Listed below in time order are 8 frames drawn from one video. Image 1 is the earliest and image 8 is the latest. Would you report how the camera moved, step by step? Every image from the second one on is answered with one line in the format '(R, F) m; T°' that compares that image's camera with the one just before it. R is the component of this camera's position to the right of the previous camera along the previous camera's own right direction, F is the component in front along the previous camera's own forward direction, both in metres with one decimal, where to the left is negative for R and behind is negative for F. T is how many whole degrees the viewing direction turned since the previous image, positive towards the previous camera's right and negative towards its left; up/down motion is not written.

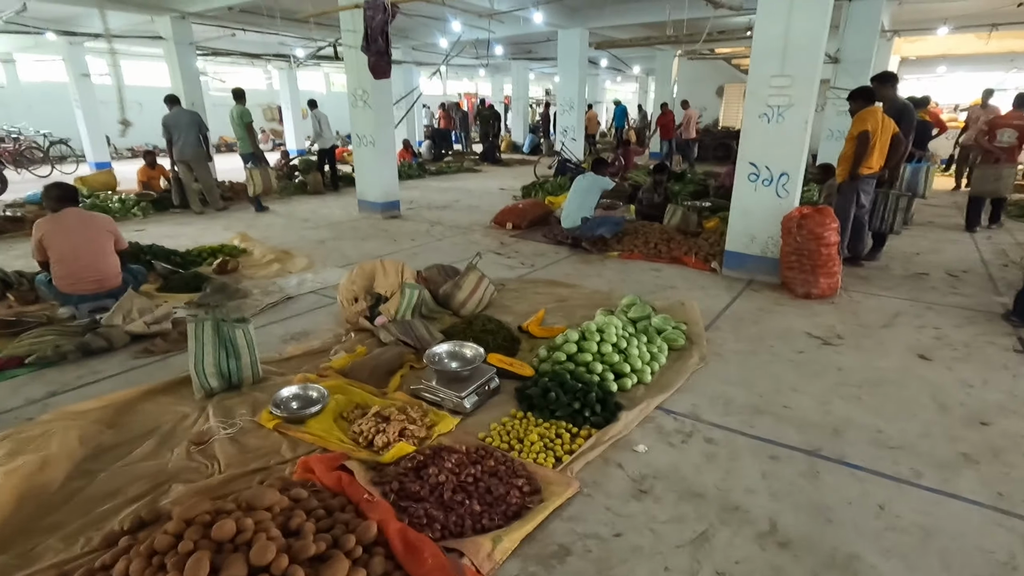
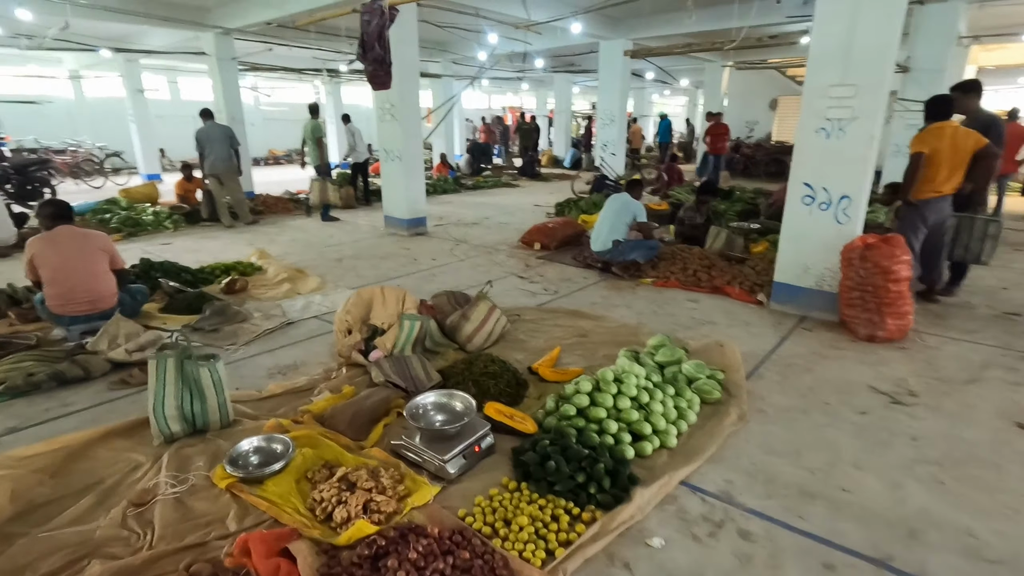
(+0.2, +0.4) m; -5°
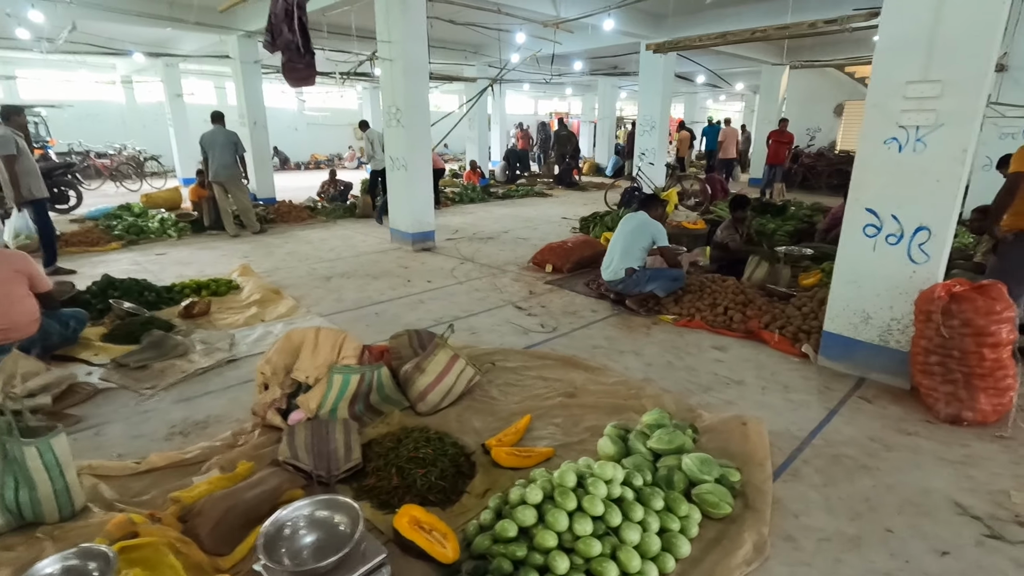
(+0.4, +0.7) m; -5°
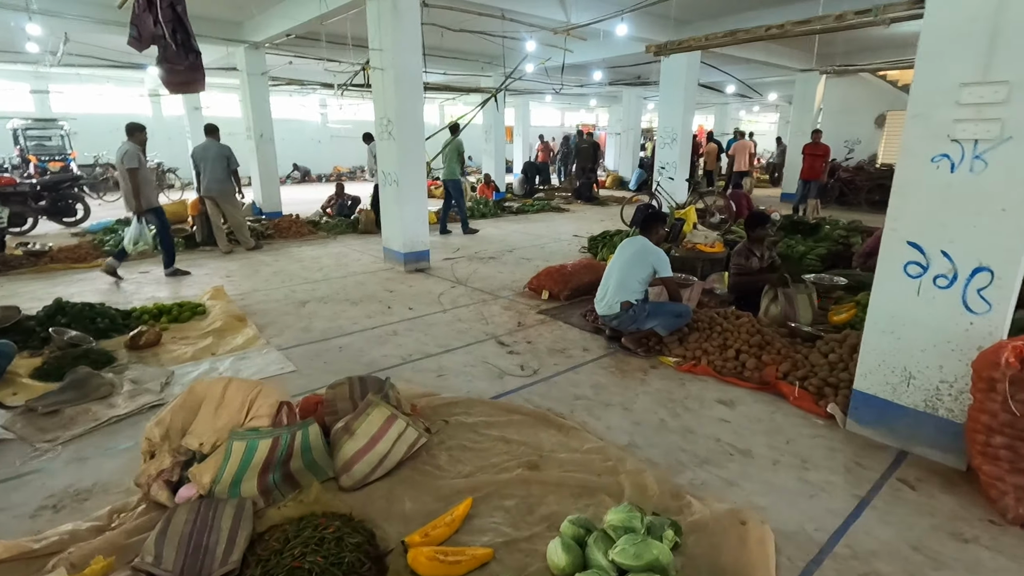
(+0.4, +0.5) m; -3°
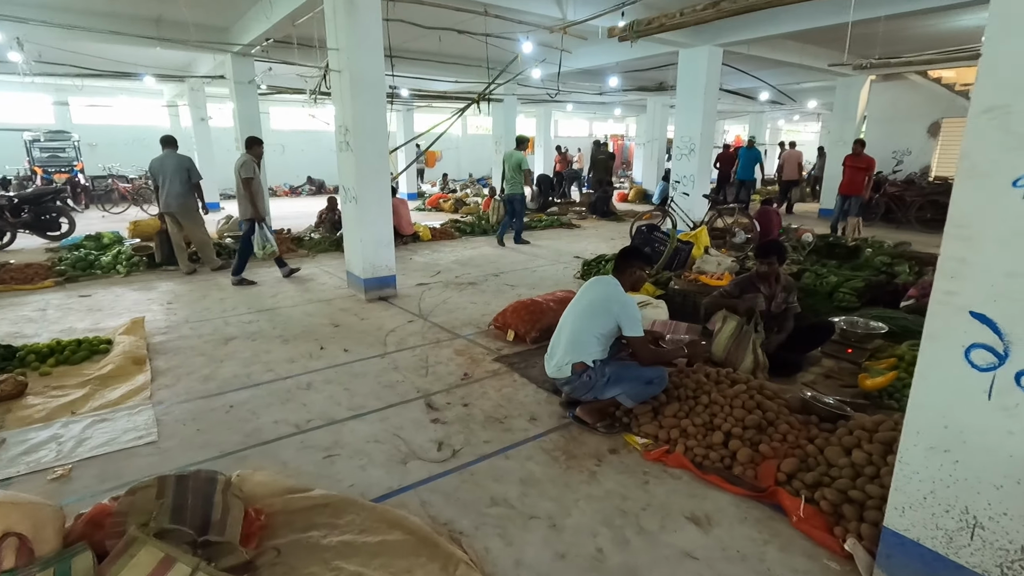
(+0.6, +0.9) m; -4°
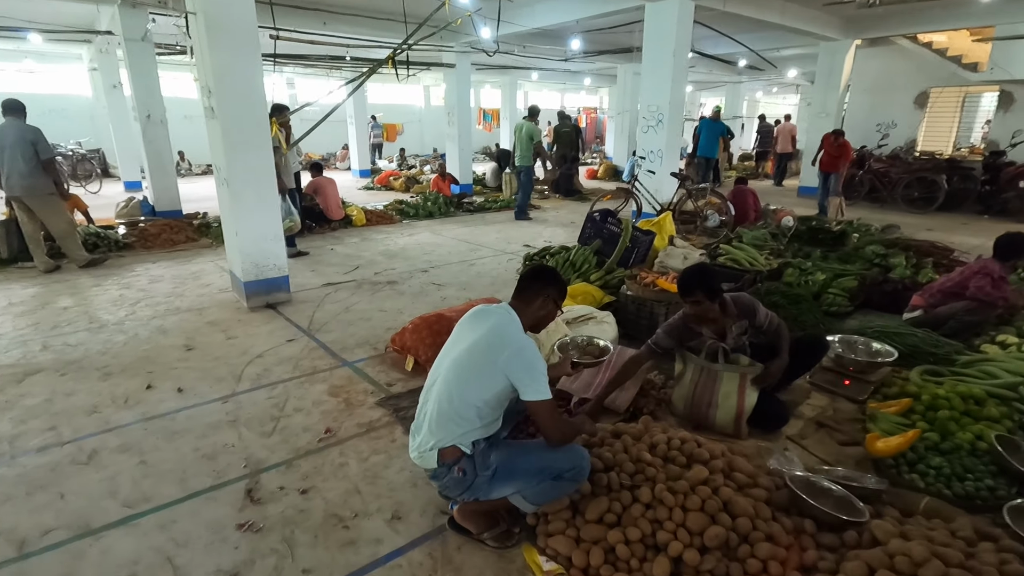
(+0.5, +1.0) m; +2°
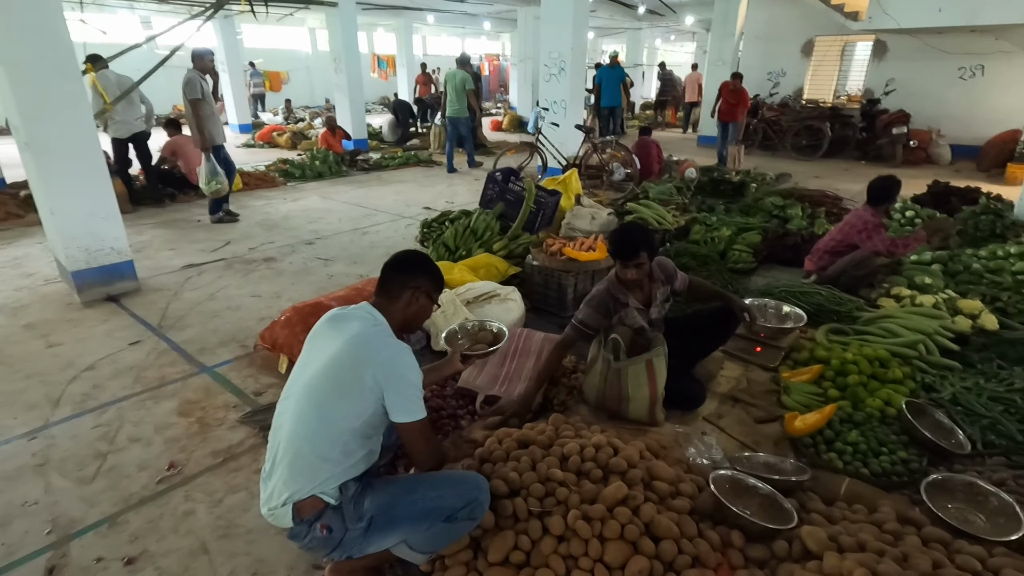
(+0.1, +0.4) m; +9°
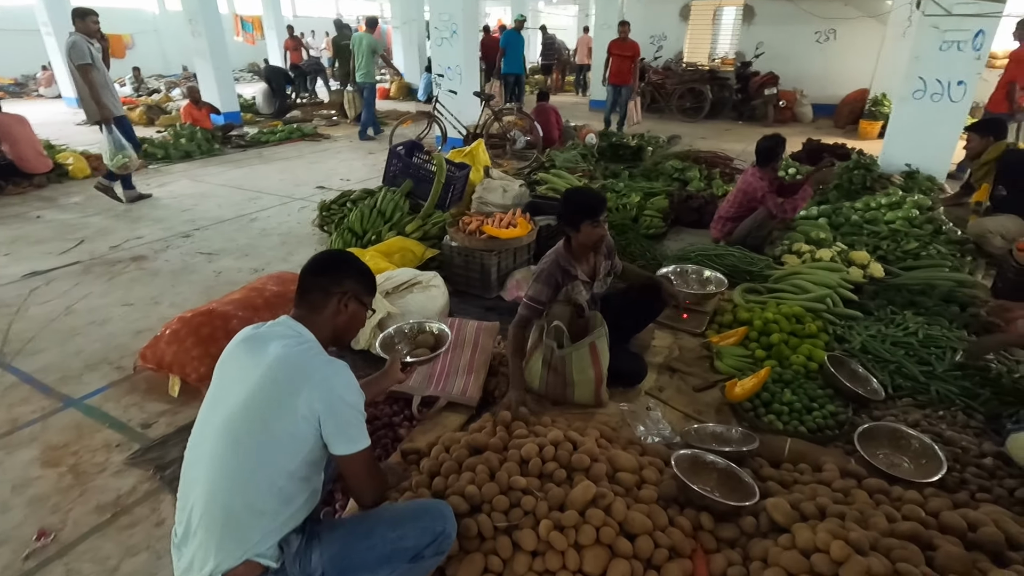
(-0.1, +0.2) m; +11°
